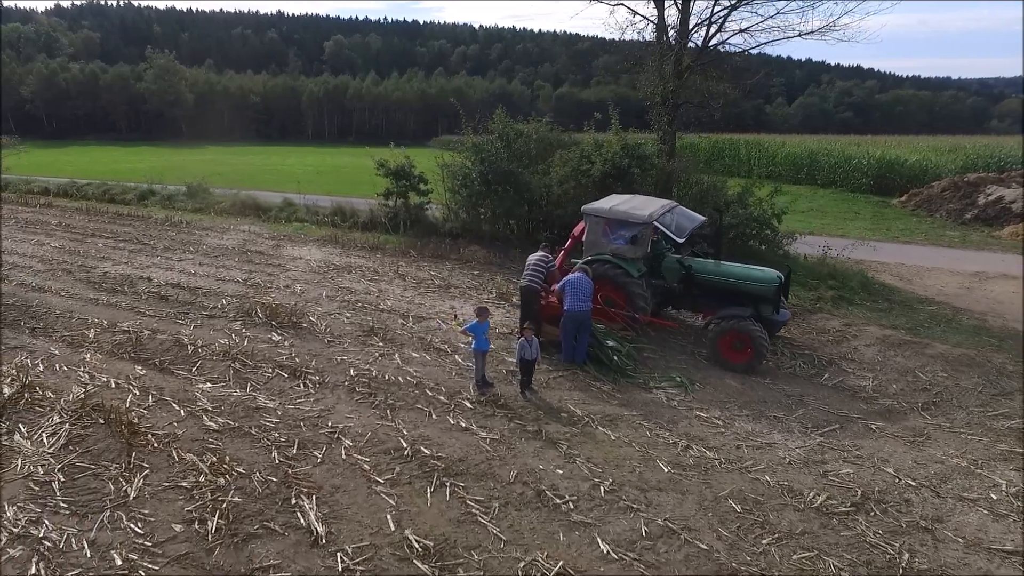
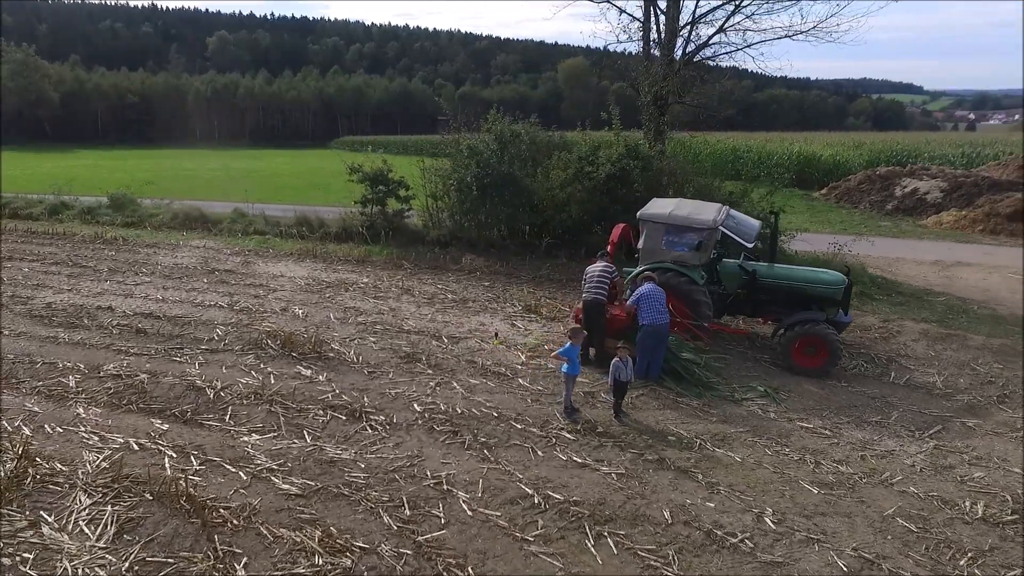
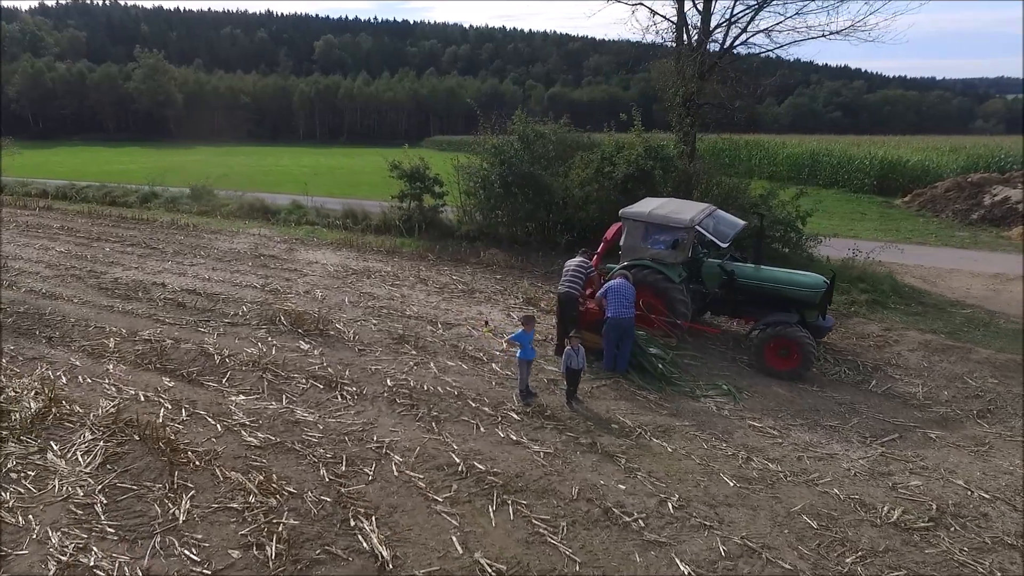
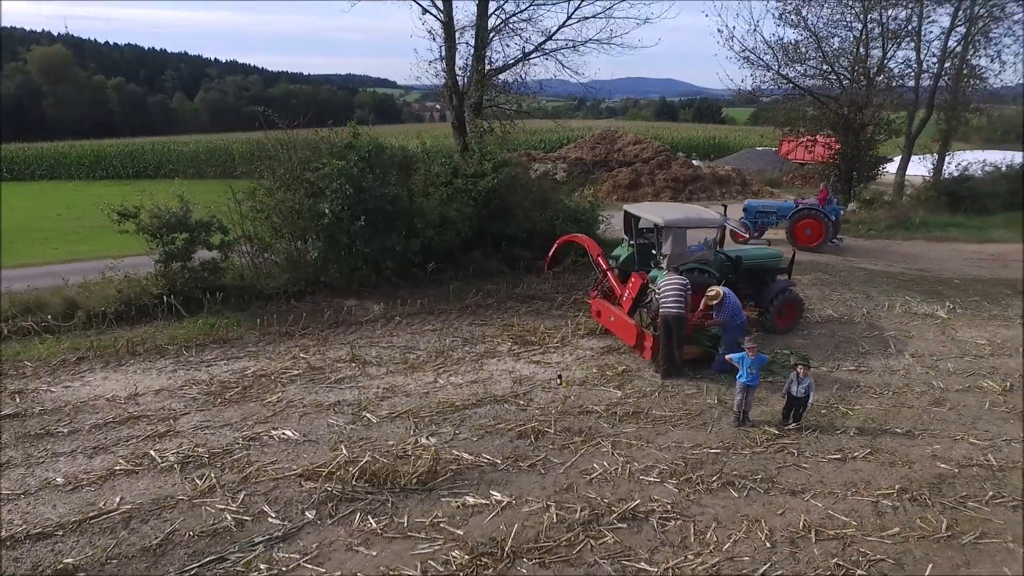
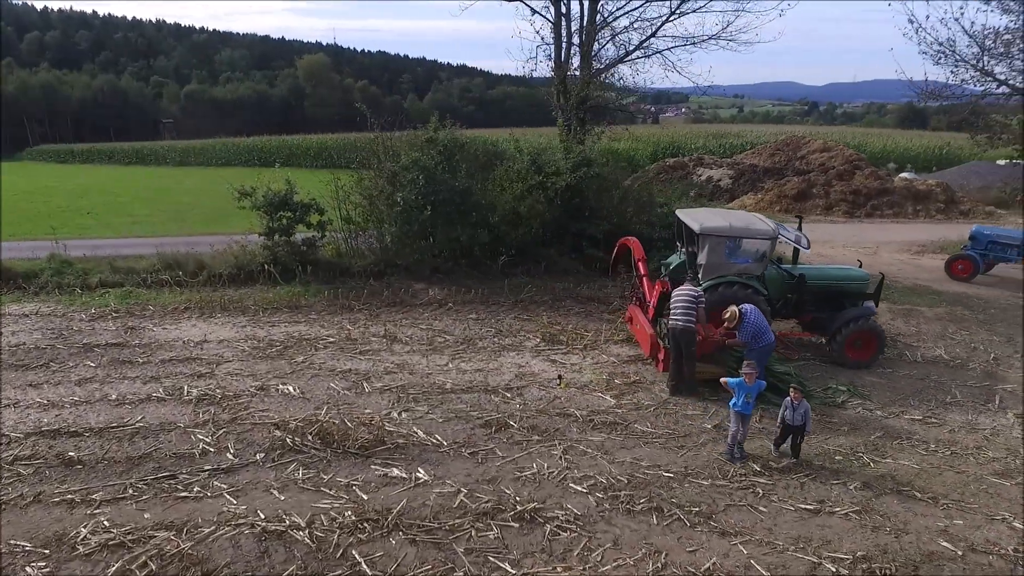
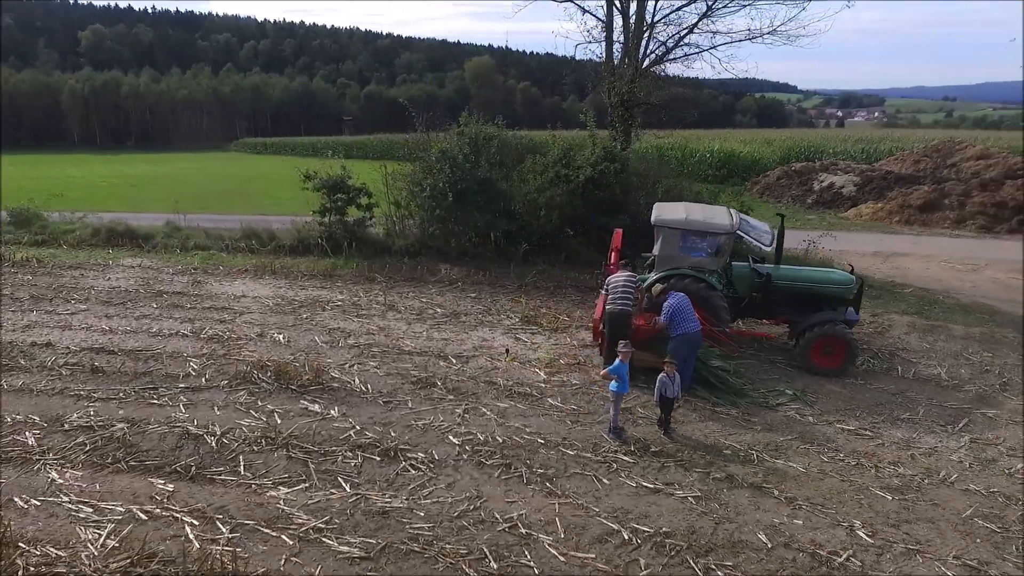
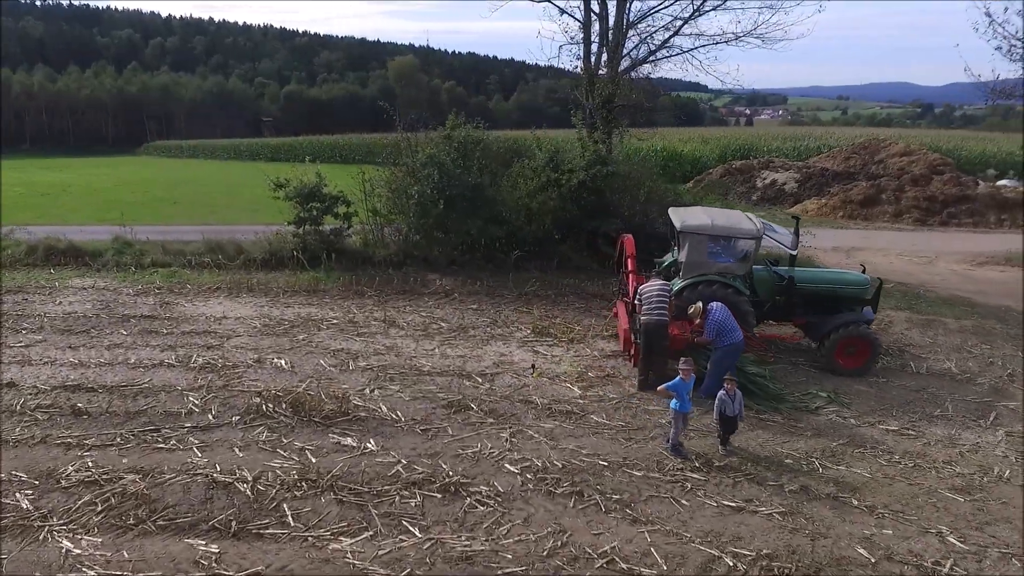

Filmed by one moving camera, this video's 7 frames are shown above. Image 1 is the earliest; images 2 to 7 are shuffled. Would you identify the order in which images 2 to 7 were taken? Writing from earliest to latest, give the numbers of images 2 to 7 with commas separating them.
3, 2, 6, 7, 5, 4
